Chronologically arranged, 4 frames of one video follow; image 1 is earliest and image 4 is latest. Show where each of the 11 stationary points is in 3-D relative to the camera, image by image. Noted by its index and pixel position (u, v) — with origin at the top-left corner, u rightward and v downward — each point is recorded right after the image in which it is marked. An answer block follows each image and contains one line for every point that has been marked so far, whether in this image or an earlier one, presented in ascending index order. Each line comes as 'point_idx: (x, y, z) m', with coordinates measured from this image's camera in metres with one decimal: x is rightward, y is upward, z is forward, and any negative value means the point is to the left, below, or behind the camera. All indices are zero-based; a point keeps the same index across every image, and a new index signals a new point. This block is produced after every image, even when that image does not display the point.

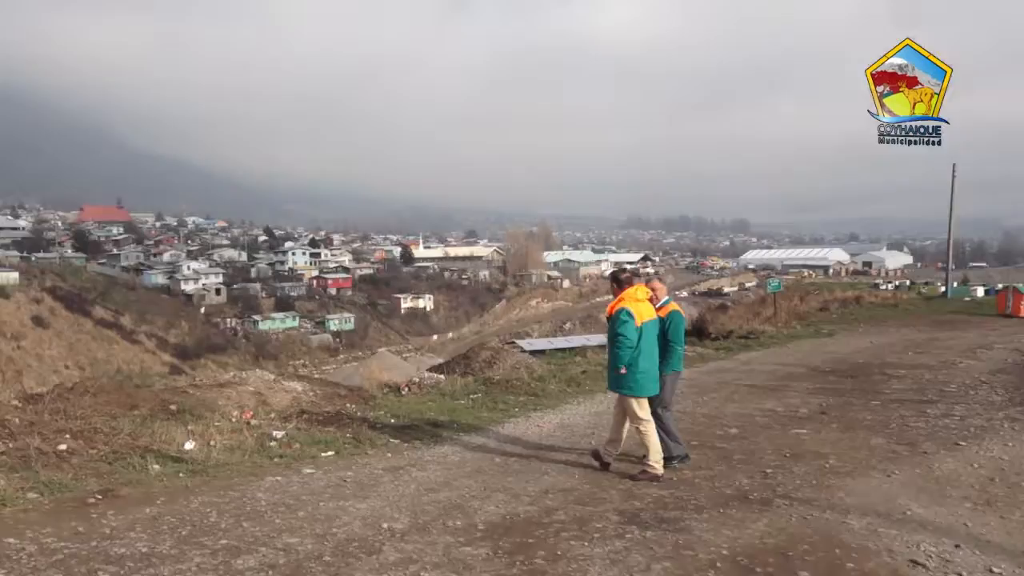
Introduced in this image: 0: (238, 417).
0: (-1.2, -0.6, +5.3) m
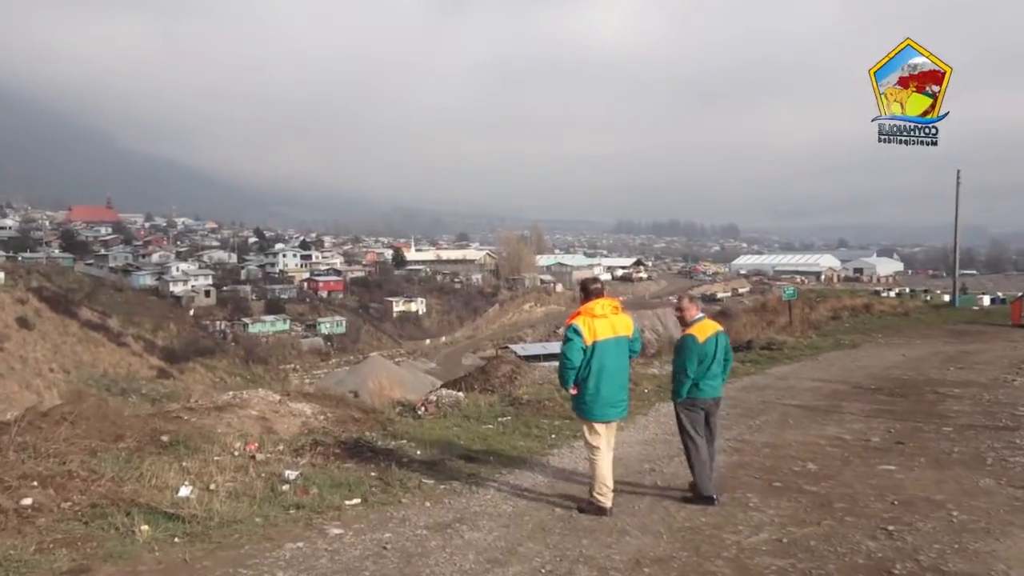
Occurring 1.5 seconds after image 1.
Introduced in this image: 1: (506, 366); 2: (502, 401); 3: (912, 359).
0: (-1.0, -0.6, +4.5) m
1: (0.0, -0.6, +9.0) m
2: (-0.1, -0.7, +7.2) m
3: (+4.5, -0.8, +13.7) m
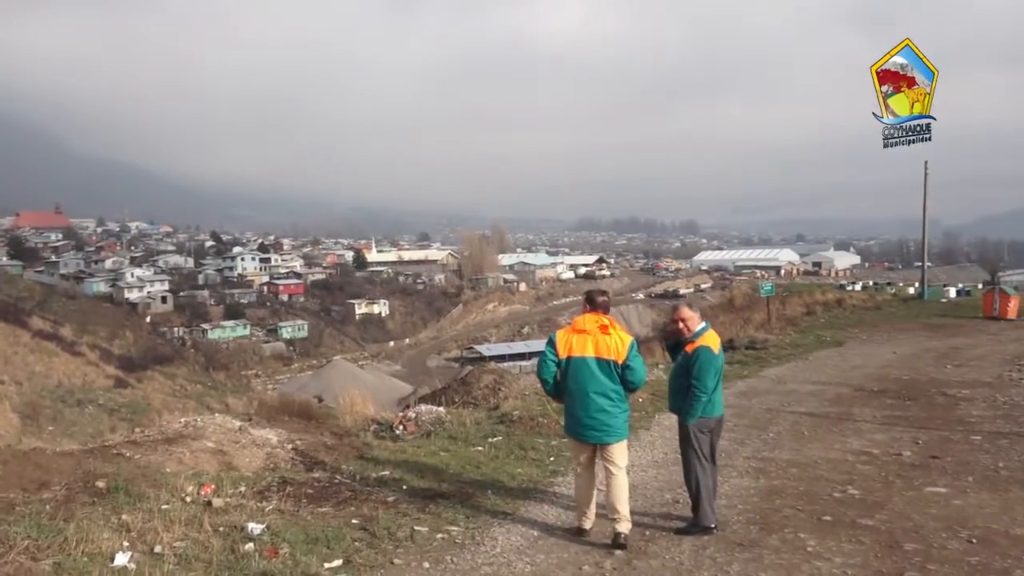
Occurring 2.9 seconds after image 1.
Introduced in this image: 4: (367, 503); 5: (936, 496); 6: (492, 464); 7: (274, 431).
0: (-1.0, -0.6, +3.8) m
1: (-0.2, -0.6, +8.3) m
2: (-0.1, -0.7, +6.5) m
3: (+4.2, -0.7, +13.1) m
4: (-0.5, -0.7, +3.9) m
5: (+1.6, -0.8, +4.6) m
6: (-0.1, -0.7, +5.1) m
7: (-1.1, -0.6, +5.5) m
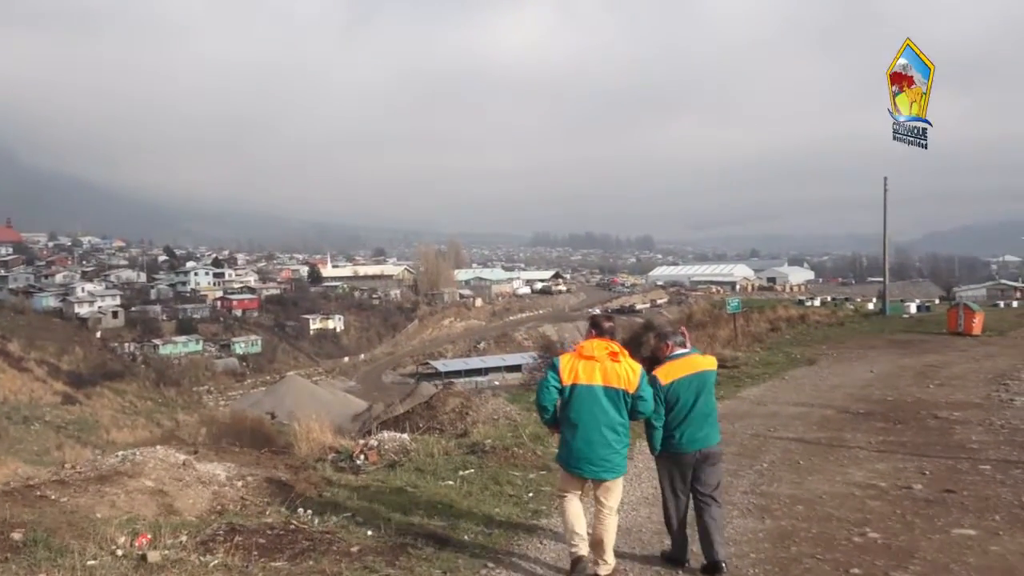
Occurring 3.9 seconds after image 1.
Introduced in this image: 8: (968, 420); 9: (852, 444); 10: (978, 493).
0: (-1.0, -0.7, +3.2) m
1: (-0.4, -0.7, +7.7) m
2: (-0.3, -0.8, +6.0) m
3: (+3.9, -0.9, +12.8) m
4: (-0.5, -0.7, +3.4) m
5: (+1.5, -0.8, +4.1) m
6: (-0.2, -0.8, +4.5) m
7: (-1.2, -0.7, +5.0) m
8: (+3.1, -0.9, +8.4) m
9: (+2.0, -0.9, +7.1) m
10: (+2.0, -0.9, +5.3) m
